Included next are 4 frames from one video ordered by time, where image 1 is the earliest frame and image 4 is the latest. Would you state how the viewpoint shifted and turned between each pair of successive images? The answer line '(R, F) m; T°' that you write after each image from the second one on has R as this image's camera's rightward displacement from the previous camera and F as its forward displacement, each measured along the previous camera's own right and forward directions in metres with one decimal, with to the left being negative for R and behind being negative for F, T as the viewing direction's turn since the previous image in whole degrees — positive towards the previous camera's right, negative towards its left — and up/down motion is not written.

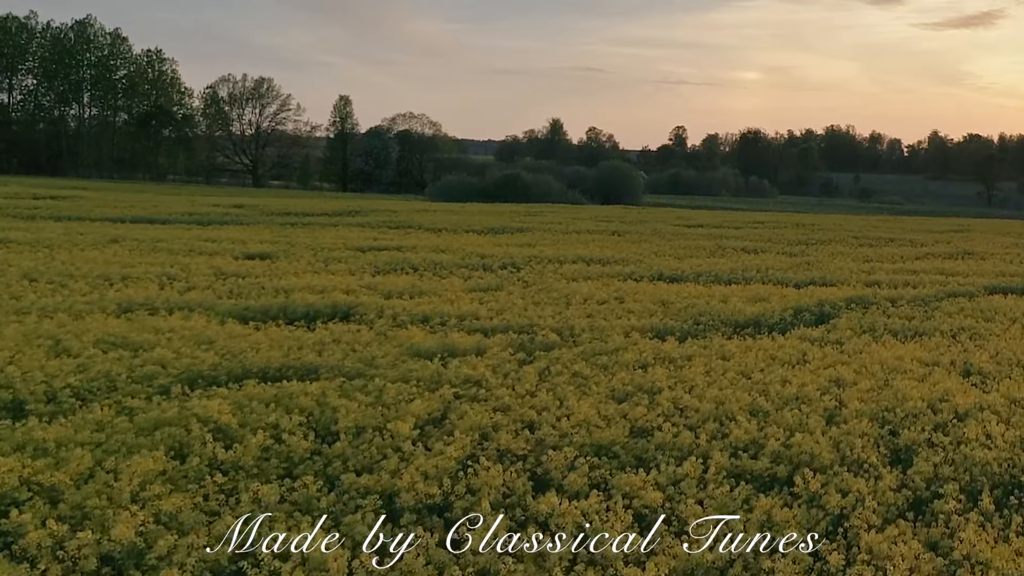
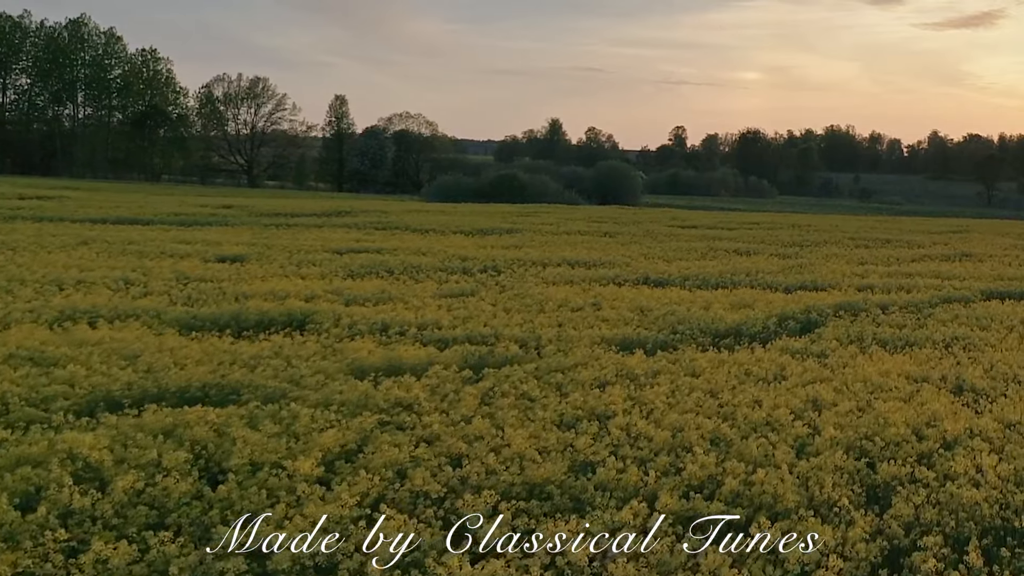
(+0.7, +0.8) m; 0°
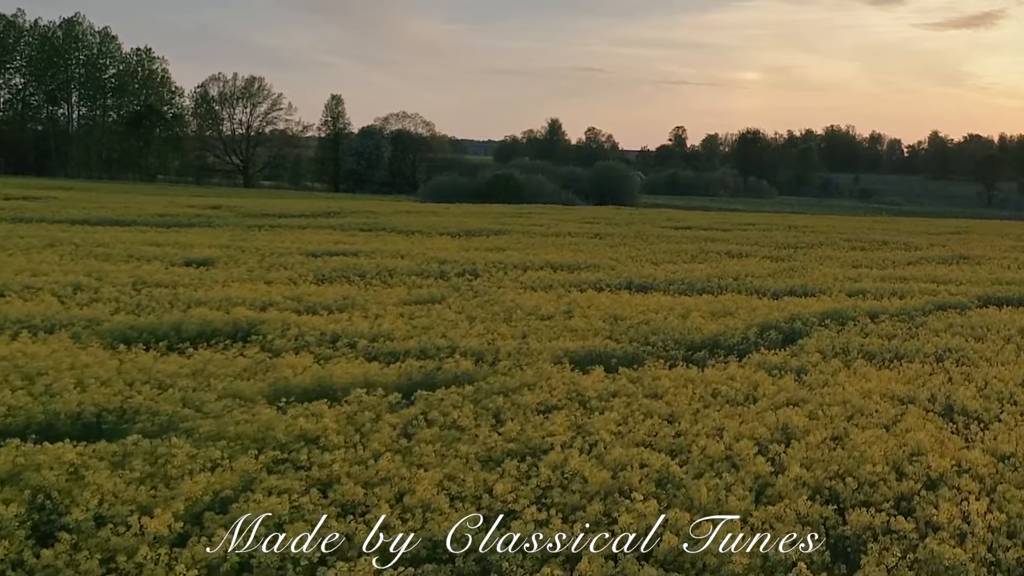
(+0.7, +0.9) m; 0°
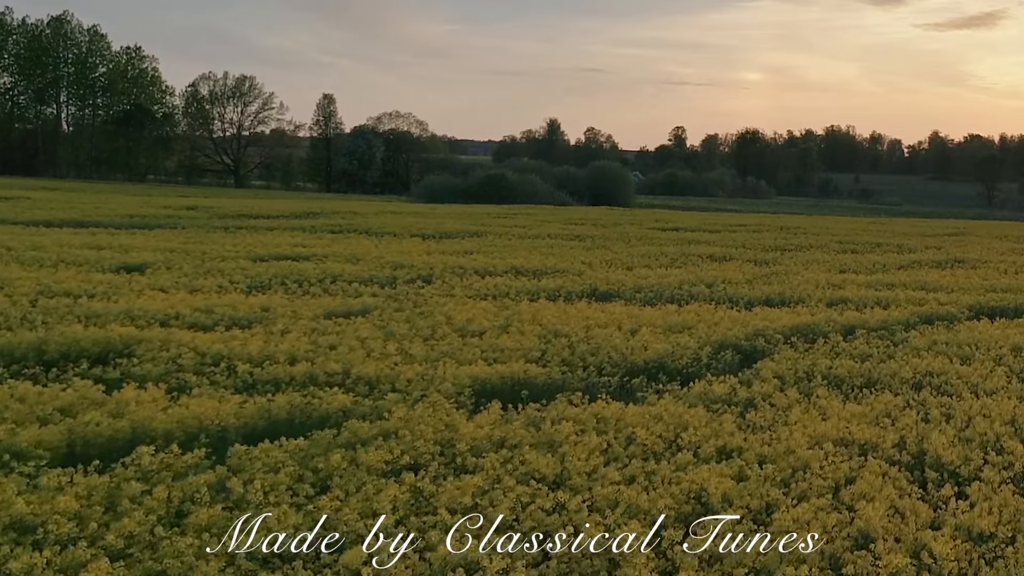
(+1.3, +1.7) m; 0°
